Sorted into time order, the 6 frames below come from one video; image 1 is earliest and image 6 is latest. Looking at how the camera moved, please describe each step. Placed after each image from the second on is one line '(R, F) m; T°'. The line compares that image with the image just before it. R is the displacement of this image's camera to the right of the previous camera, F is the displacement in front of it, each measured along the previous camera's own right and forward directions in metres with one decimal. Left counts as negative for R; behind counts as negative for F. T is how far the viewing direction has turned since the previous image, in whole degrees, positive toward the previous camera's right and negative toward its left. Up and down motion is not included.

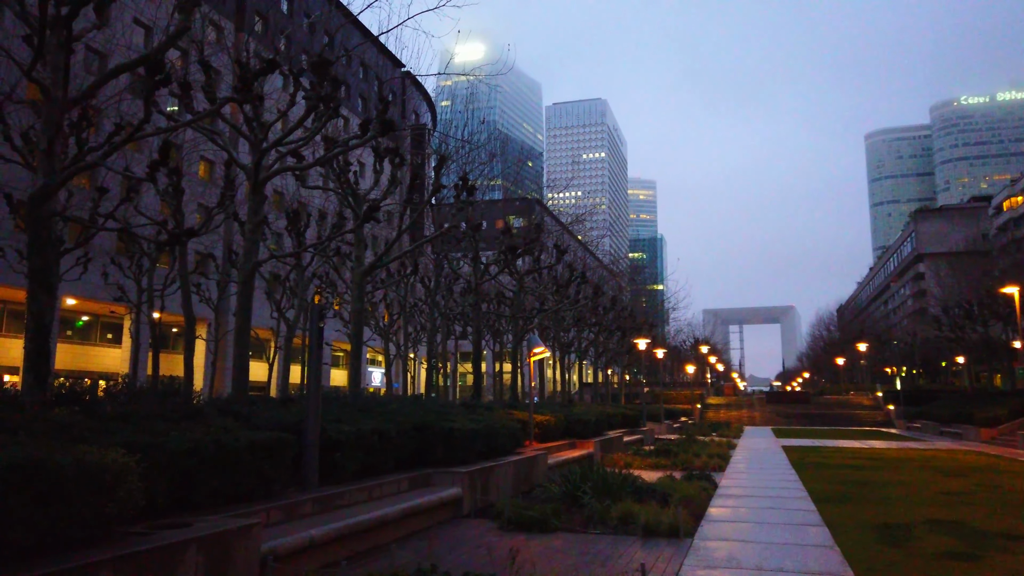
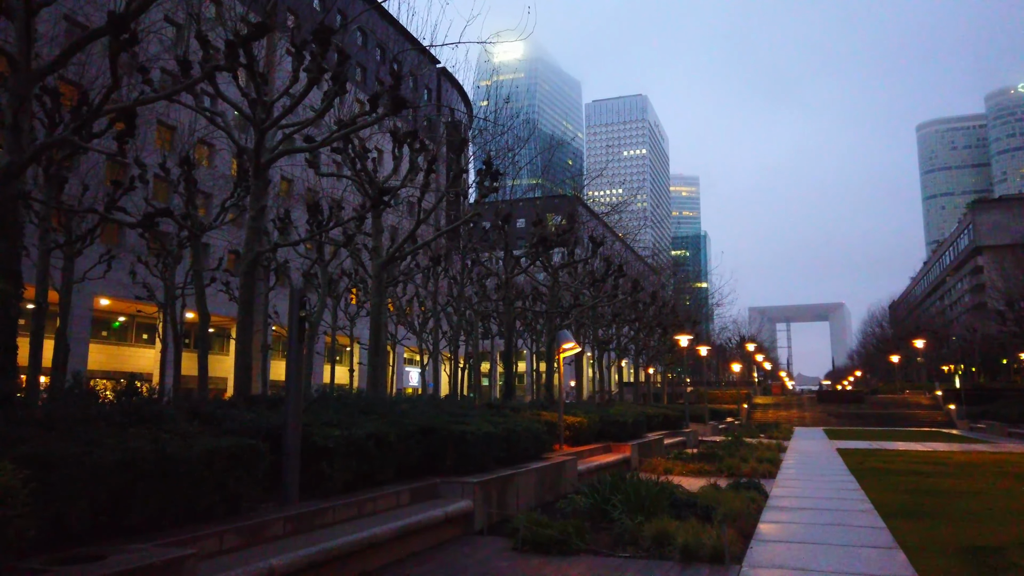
(+0.3, +1.1) m; -3°
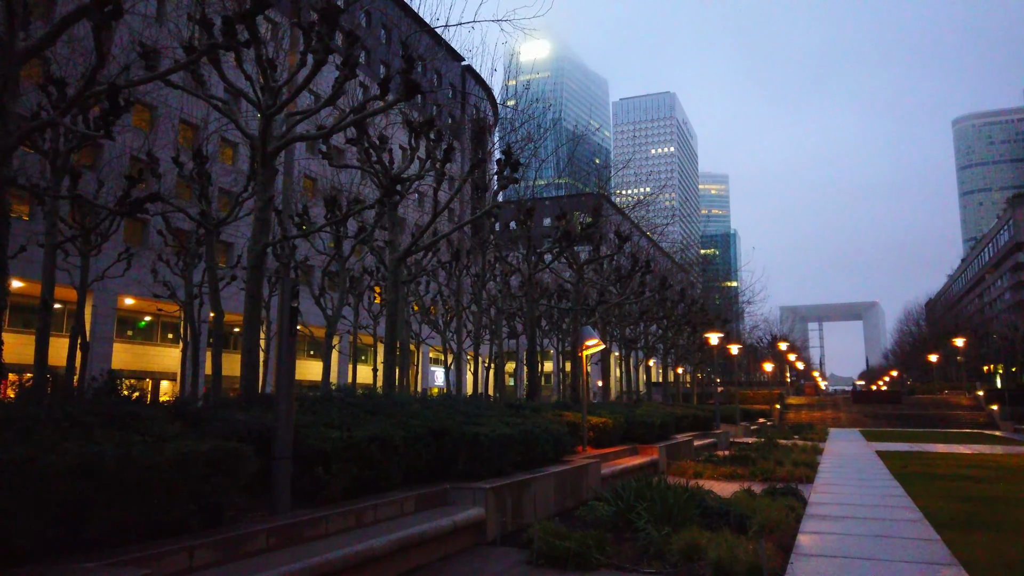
(+0.1, +0.6) m; -2°
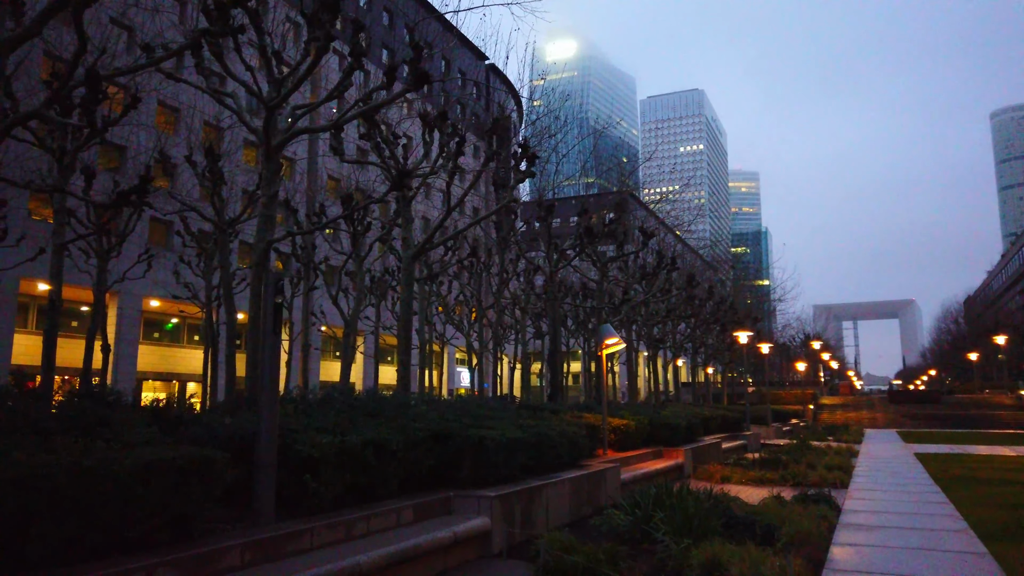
(+0.2, +0.5) m; -2°
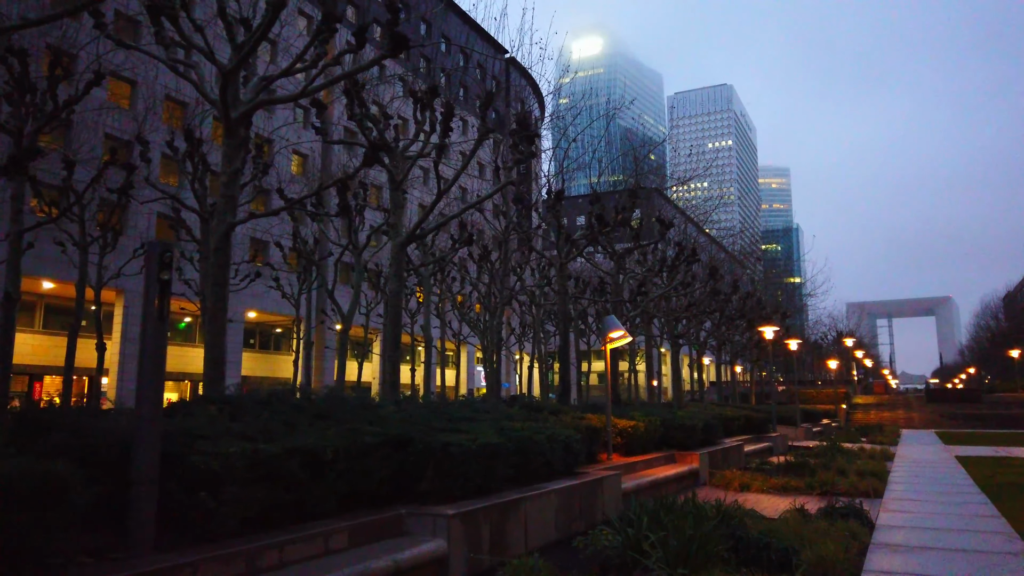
(+0.5, +1.1) m; -2°
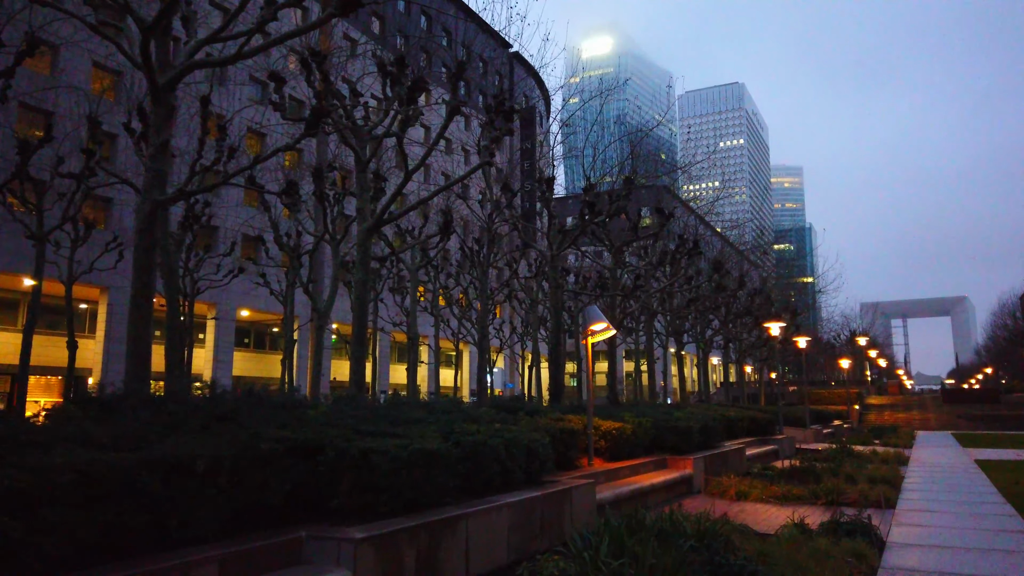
(+0.5, +1.0) m; -1°
